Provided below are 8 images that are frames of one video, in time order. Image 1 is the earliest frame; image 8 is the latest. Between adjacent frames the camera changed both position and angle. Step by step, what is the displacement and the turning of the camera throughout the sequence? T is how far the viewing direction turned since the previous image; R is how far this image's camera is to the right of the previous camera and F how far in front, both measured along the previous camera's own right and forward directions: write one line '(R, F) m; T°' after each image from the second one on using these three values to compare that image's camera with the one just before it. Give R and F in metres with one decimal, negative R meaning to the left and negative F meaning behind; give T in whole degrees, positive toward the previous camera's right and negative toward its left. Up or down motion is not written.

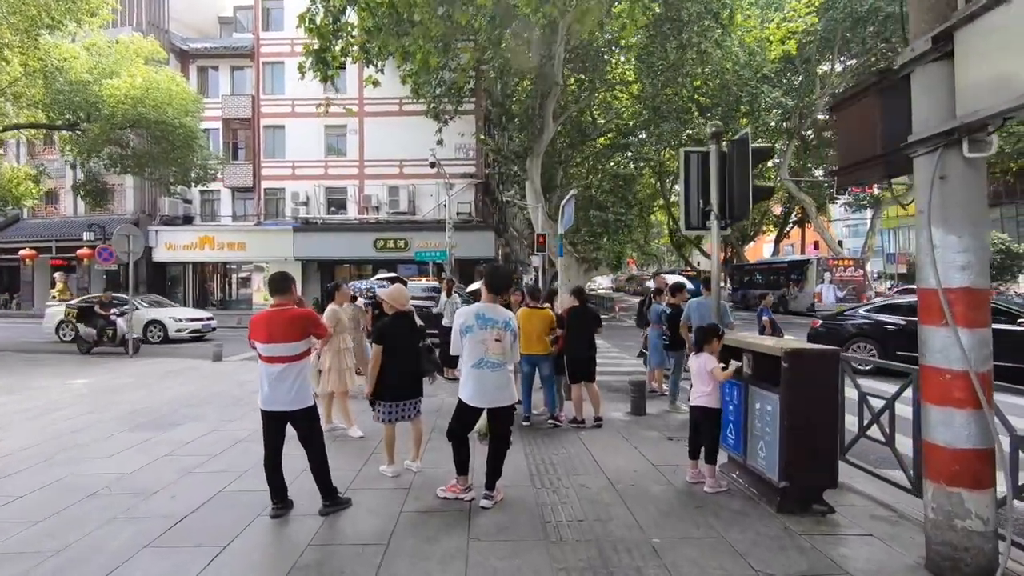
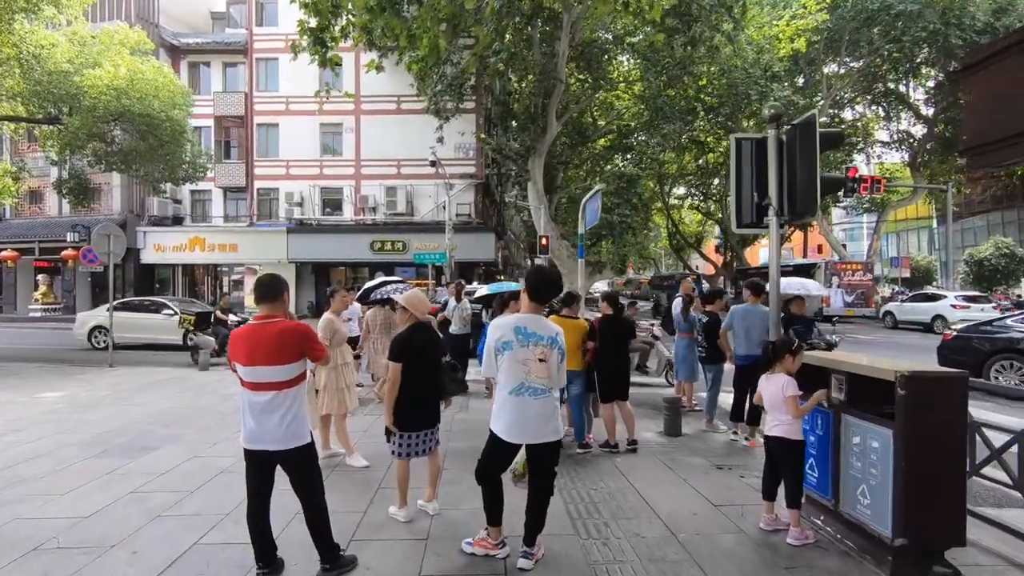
(-0.3, +0.9) m; +1°
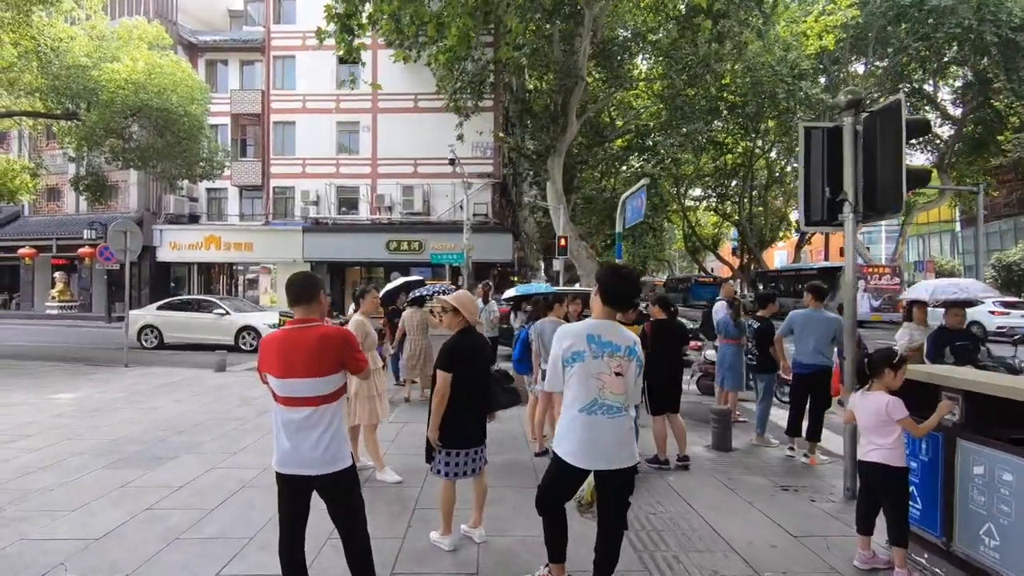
(-0.4, +0.5) m; -1°
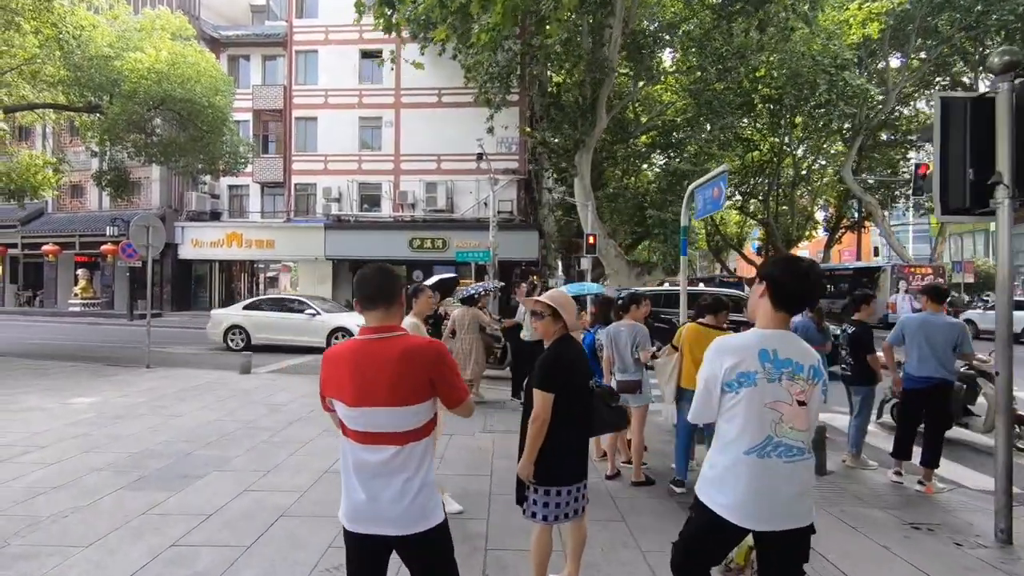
(-0.6, +0.8) m; -2°
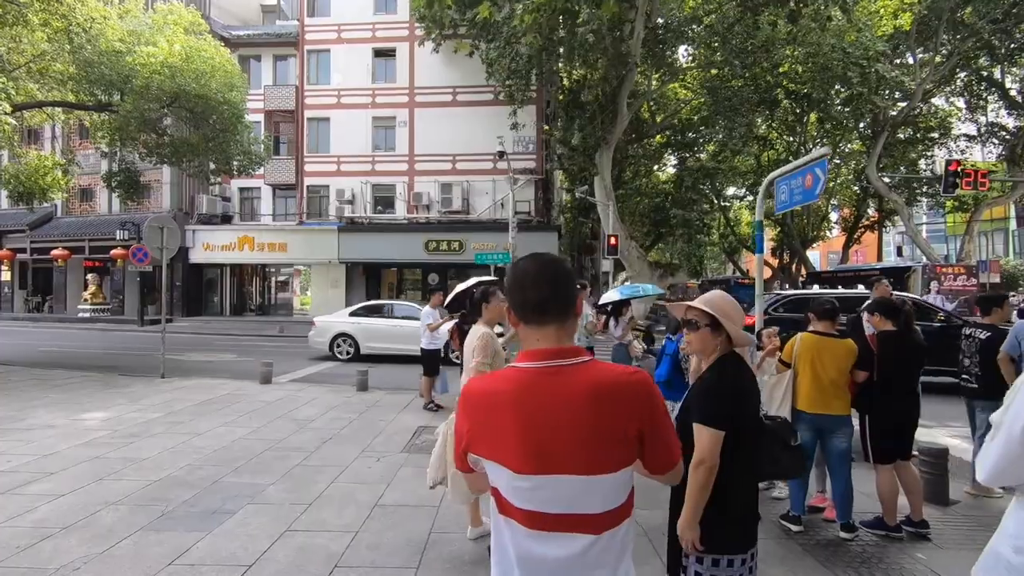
(-0.6, +0.8) m; -1°
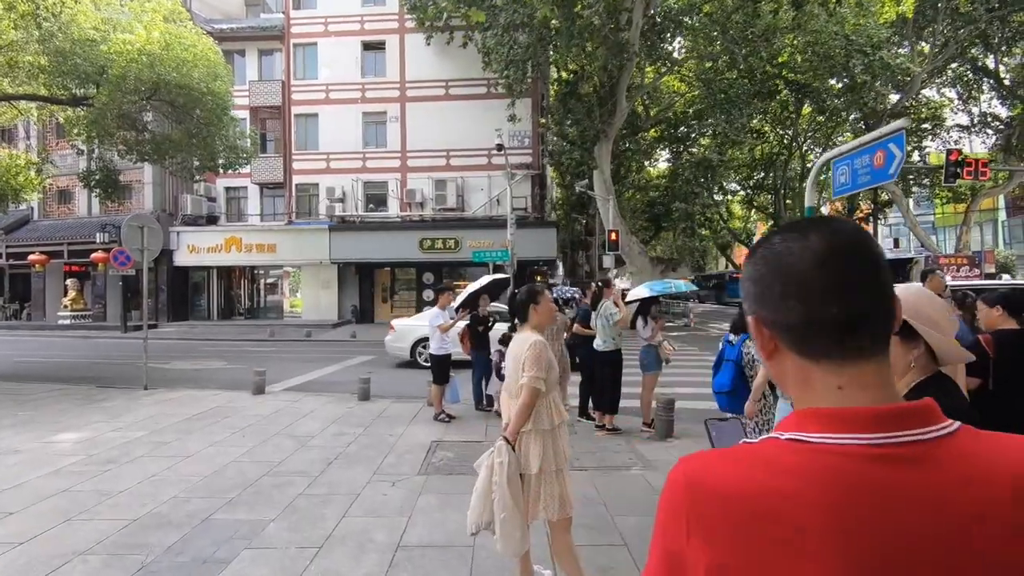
(-0.4, +0.8) m; +1°
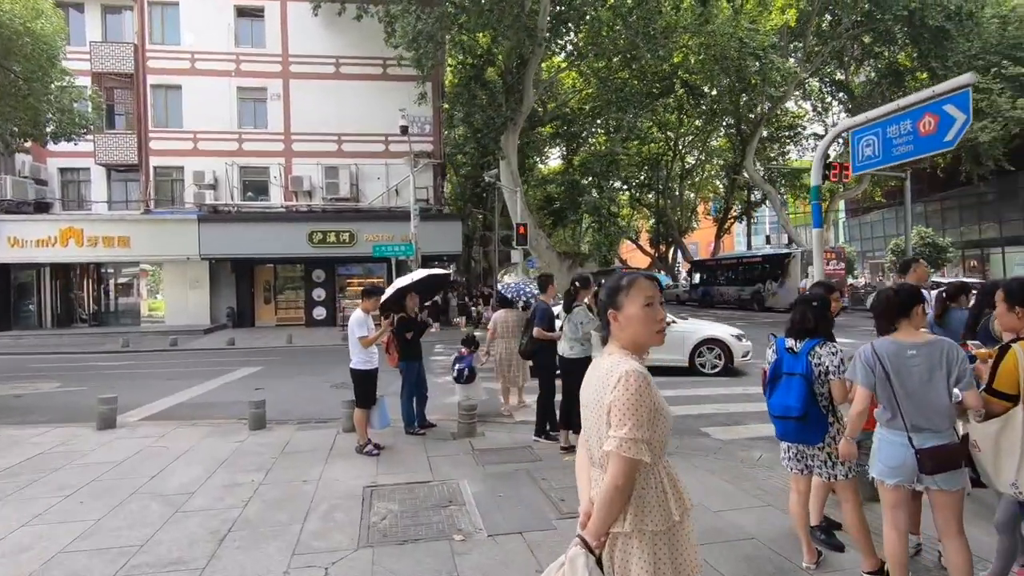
(-0.7, +1.6) m; +12°
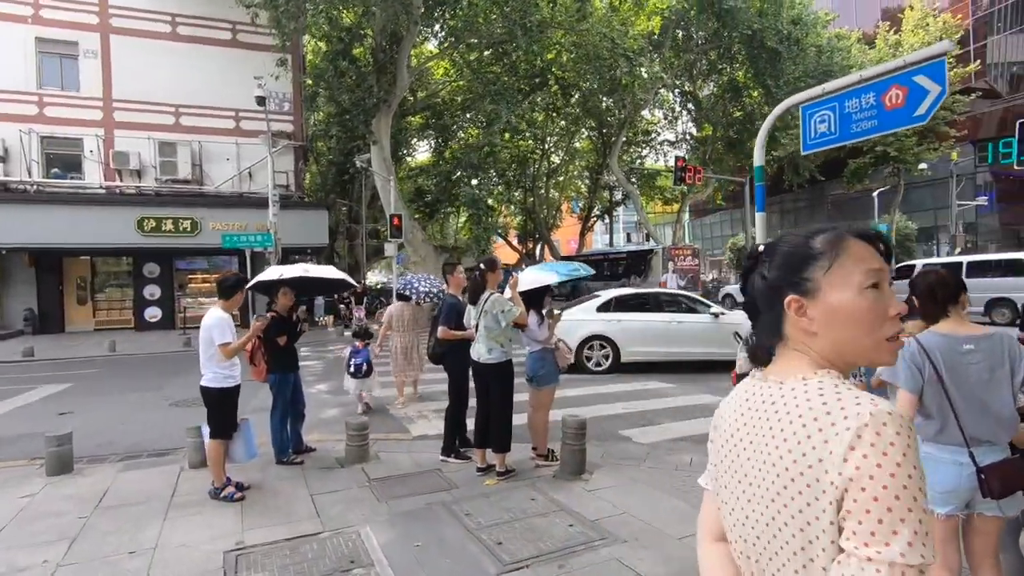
(-0.4, +1.1) m; +14°
